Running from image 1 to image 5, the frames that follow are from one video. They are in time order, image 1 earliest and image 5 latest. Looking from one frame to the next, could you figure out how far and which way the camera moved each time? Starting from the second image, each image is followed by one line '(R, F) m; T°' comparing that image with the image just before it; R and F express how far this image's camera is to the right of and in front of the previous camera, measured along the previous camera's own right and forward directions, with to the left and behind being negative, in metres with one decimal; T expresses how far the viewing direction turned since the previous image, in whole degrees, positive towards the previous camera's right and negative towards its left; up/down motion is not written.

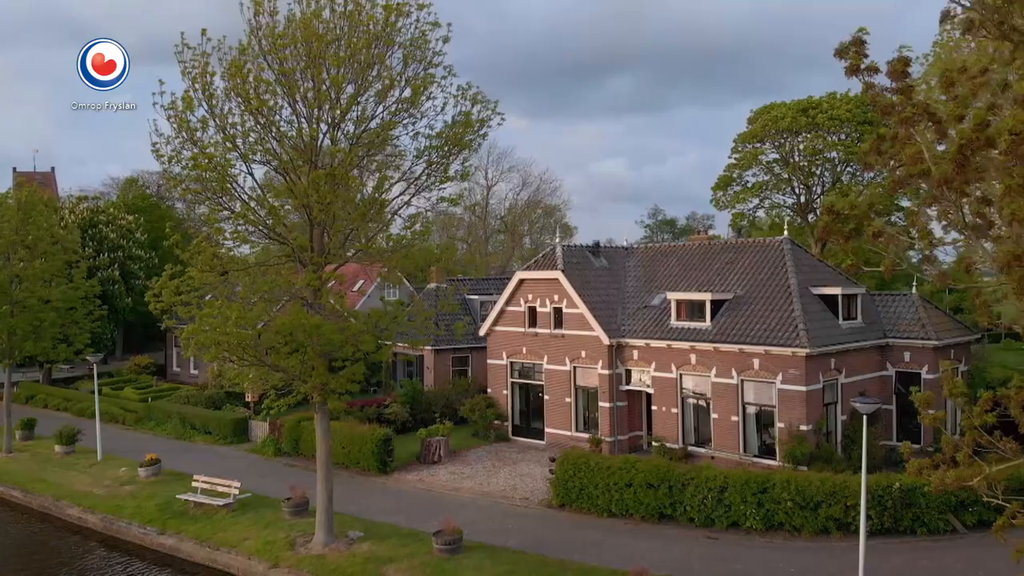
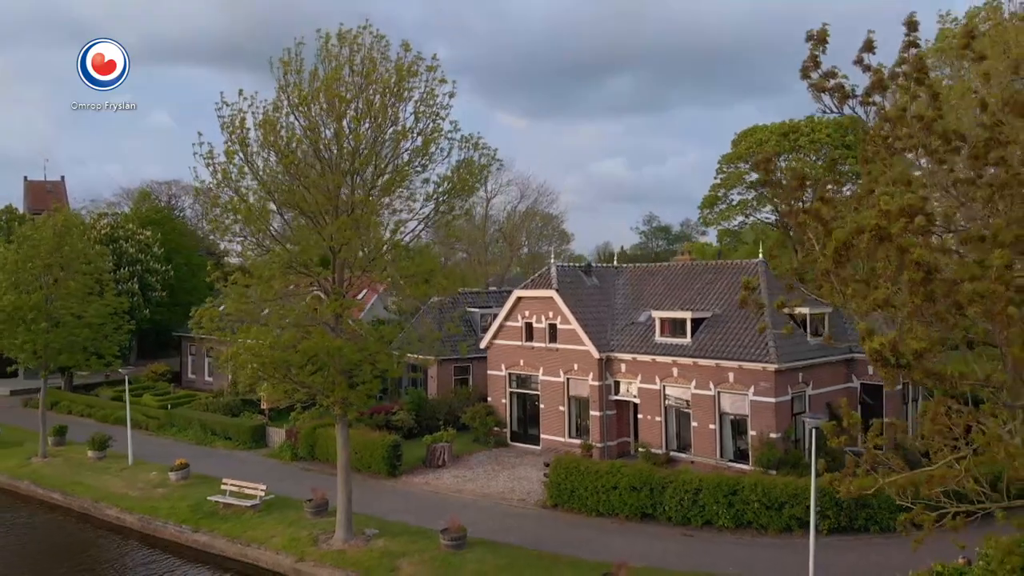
(0.0, -1.8) m; 0°
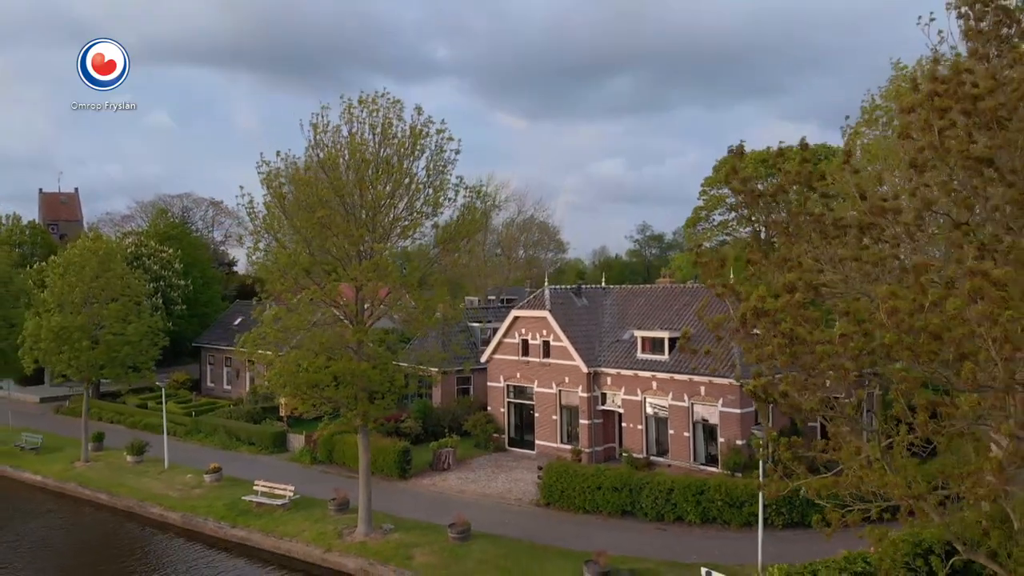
(+0.1, -2.6) m; 0°
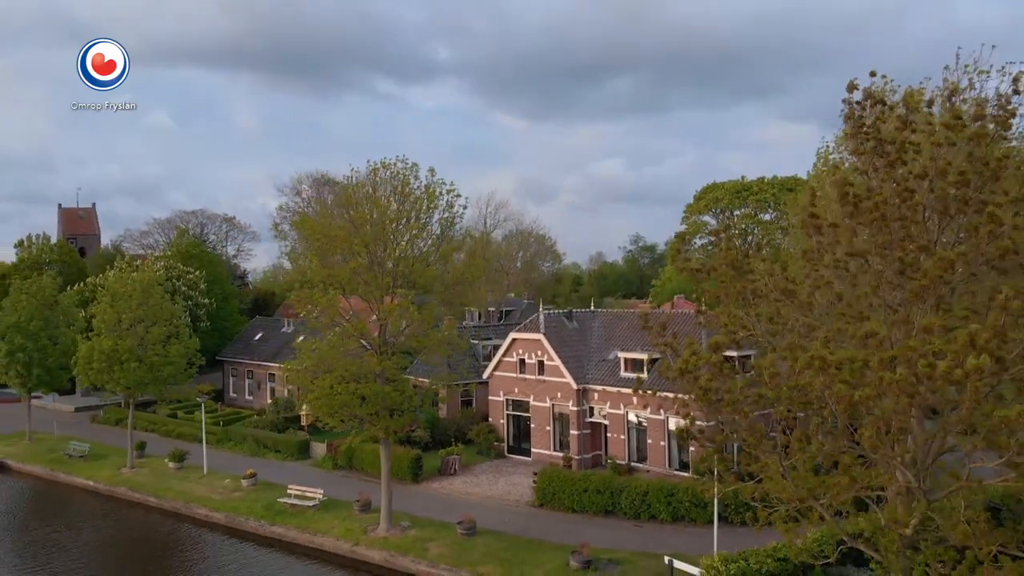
(+0.1, -3.3) m; 0°
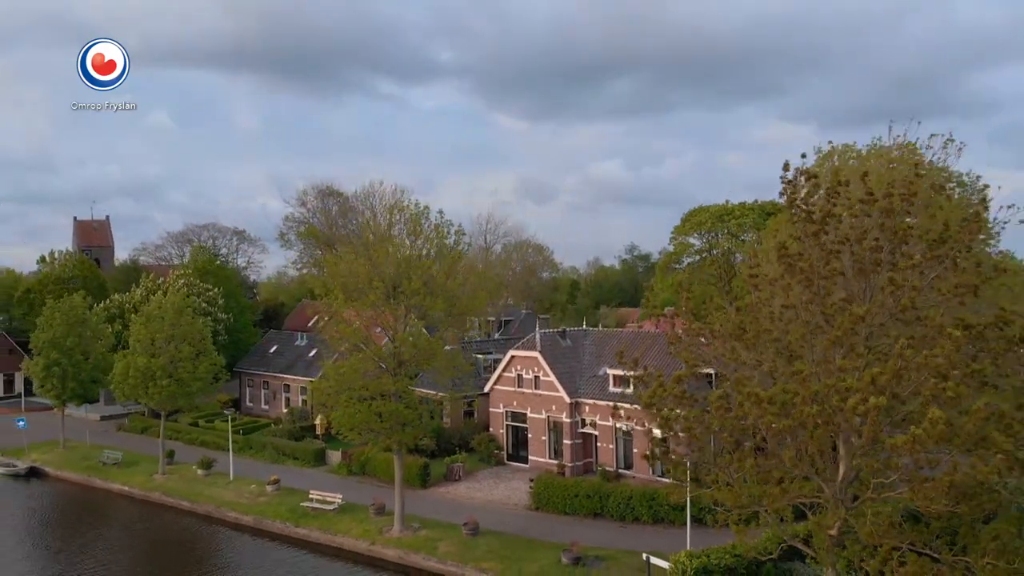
(+0.1, -2.8) m; 0°
